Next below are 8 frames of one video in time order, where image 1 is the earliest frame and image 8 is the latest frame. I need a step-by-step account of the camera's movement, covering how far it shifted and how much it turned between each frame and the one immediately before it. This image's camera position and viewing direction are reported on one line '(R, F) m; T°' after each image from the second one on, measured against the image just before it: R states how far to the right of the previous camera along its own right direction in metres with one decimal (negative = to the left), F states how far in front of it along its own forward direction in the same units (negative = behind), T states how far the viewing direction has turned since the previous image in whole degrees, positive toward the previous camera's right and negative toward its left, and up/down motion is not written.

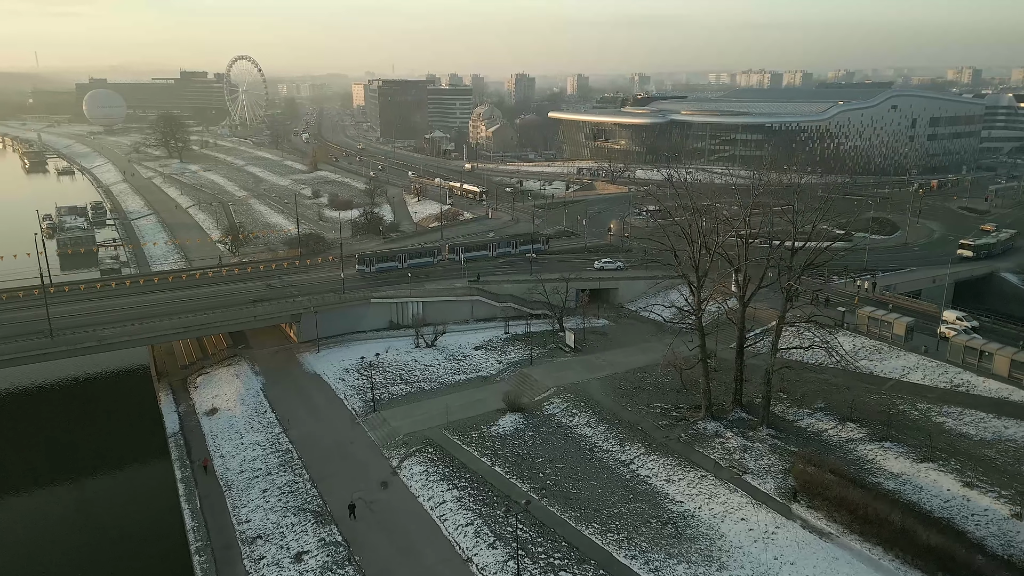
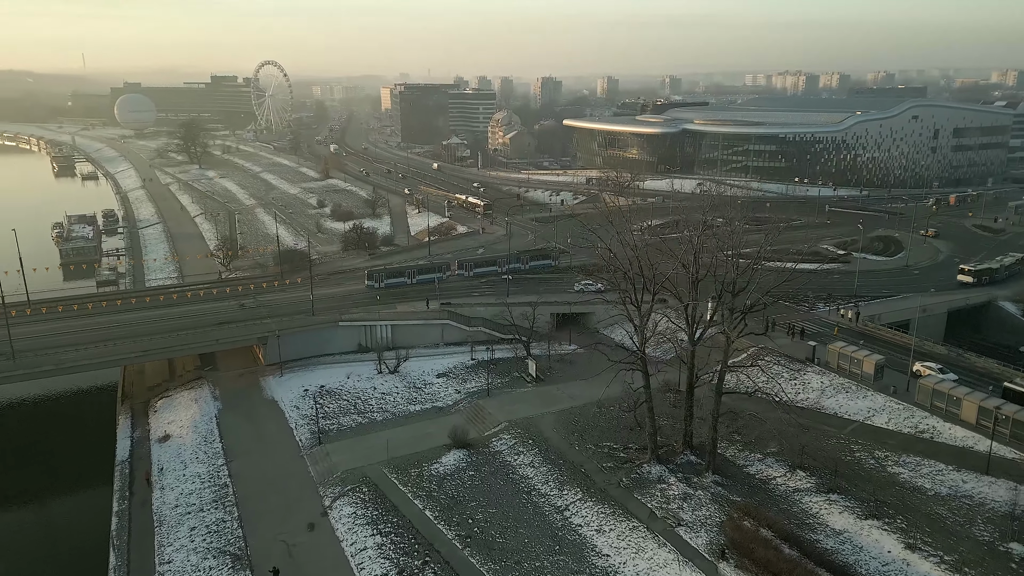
(+1.8, +0.5) m; -2°
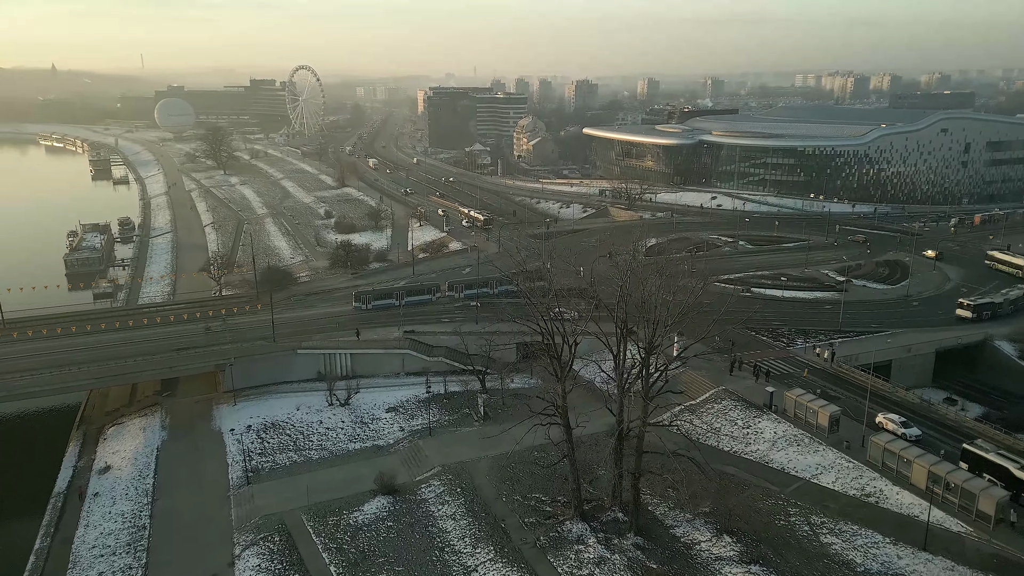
(+2.3, +0.6) m; -3°
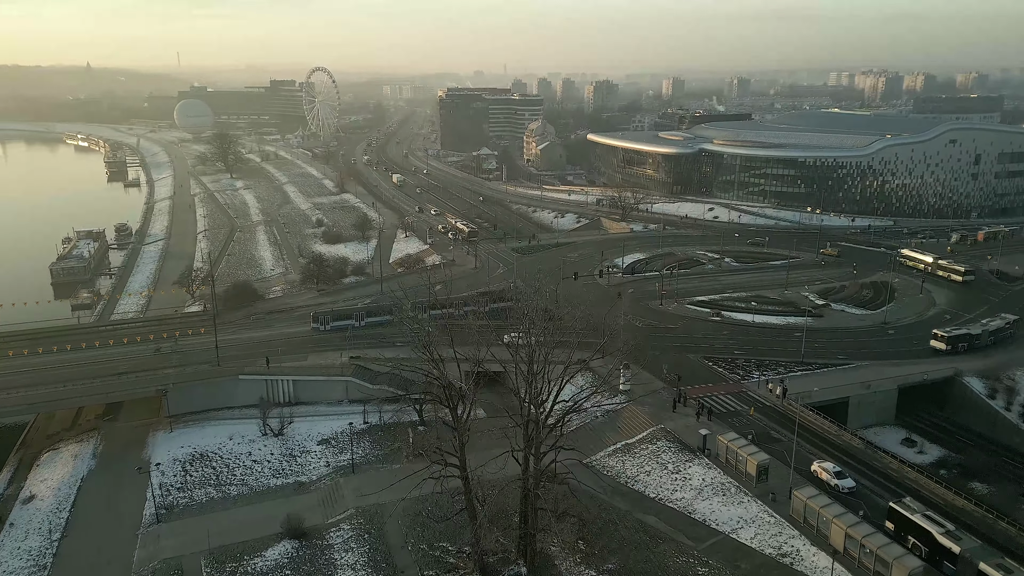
(+2.3, +0.6) m; -2°
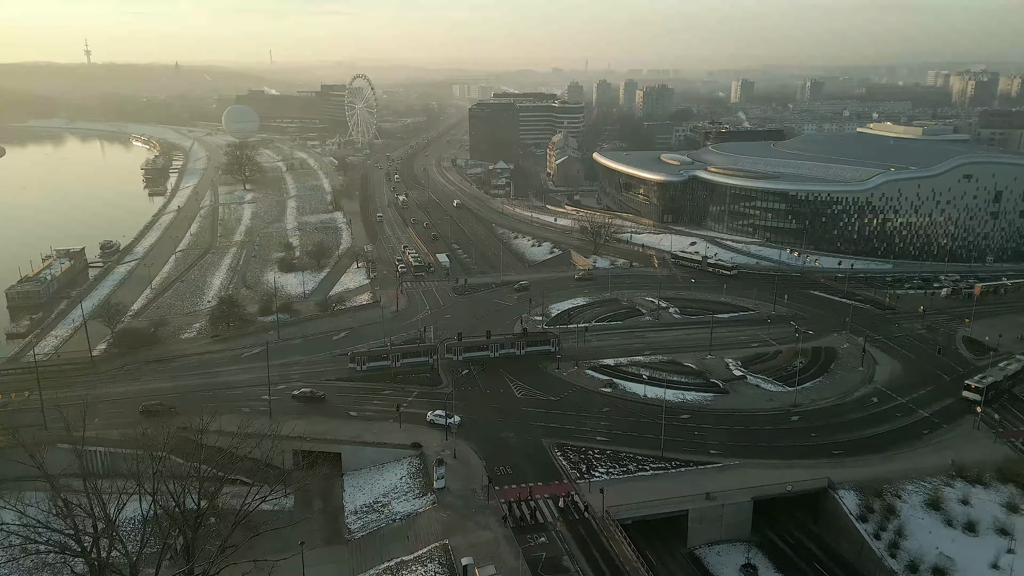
(+6.6, +2.2) m; -6°
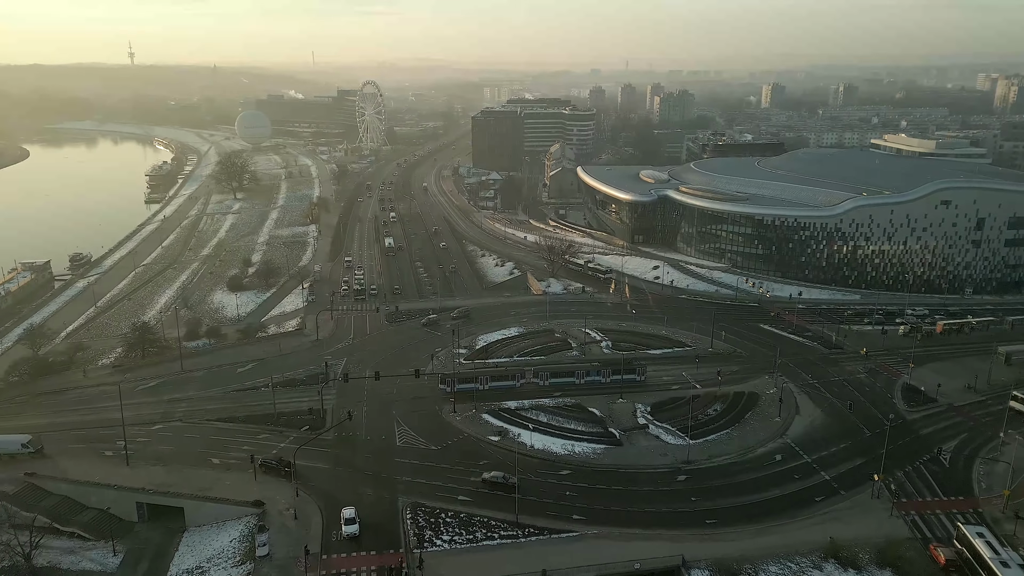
(+4.7, +1.3) m; -3°
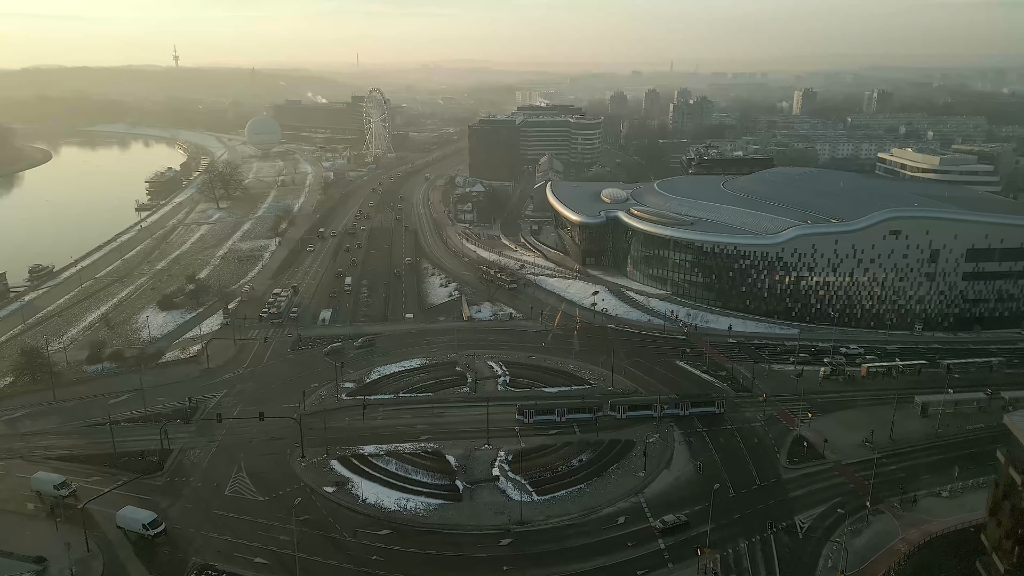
(+6.0, +1.3) m; -3°
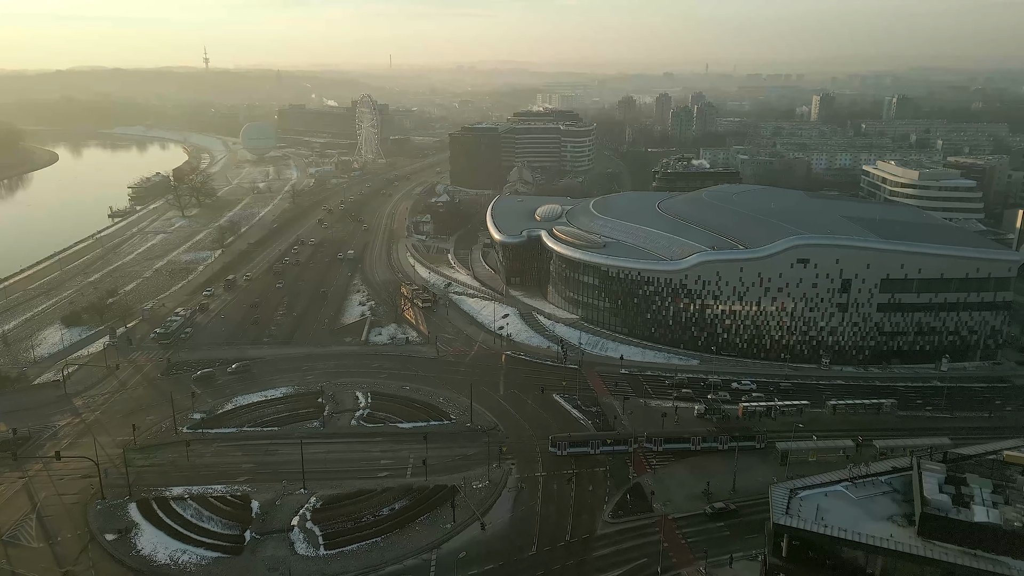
(+6.8, +1.3) m; -2°
